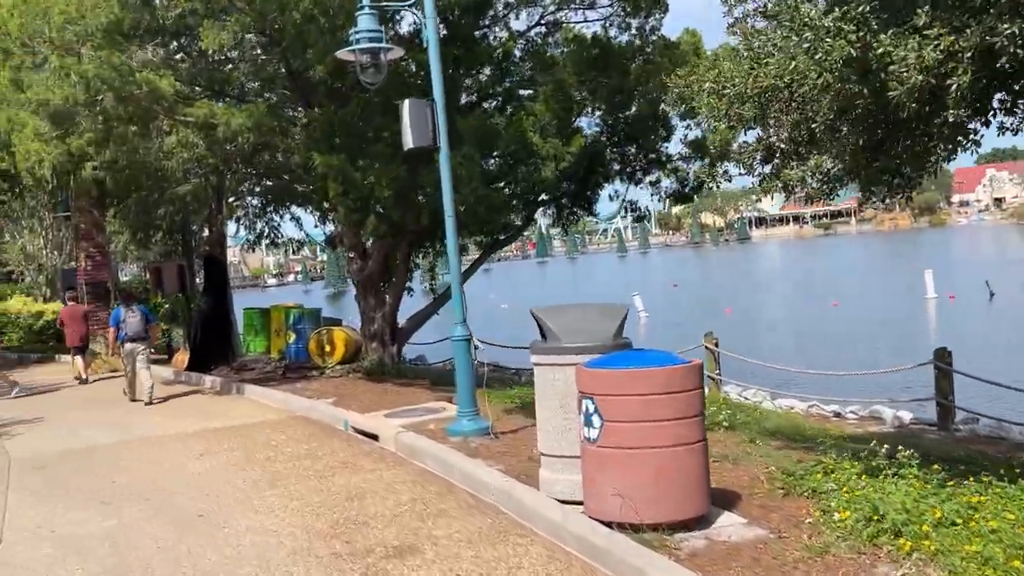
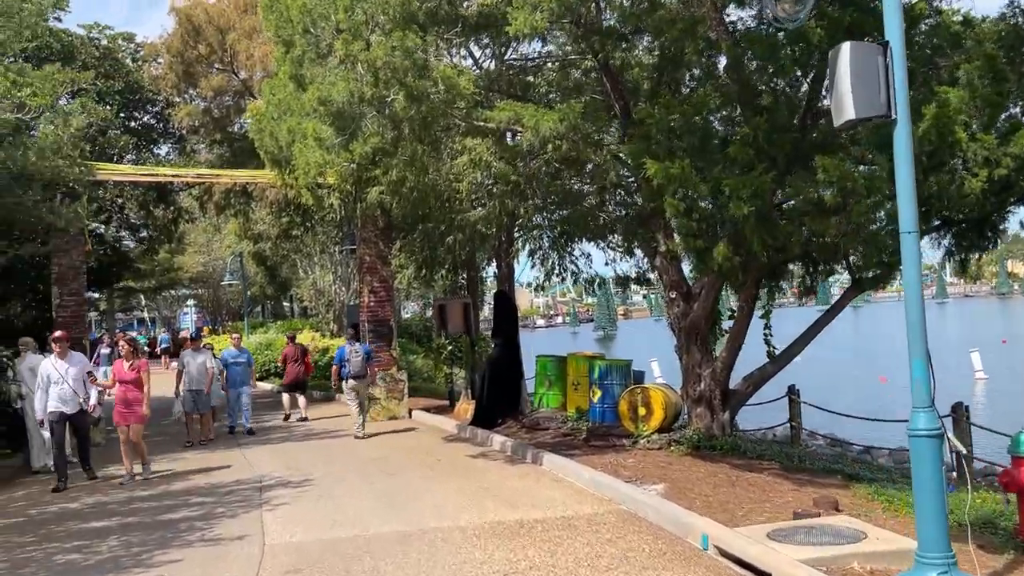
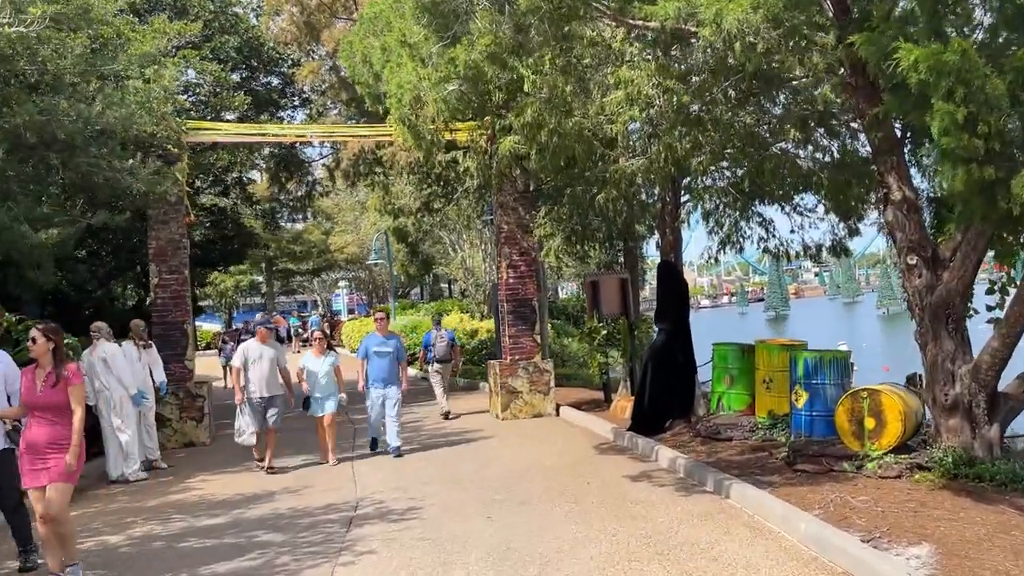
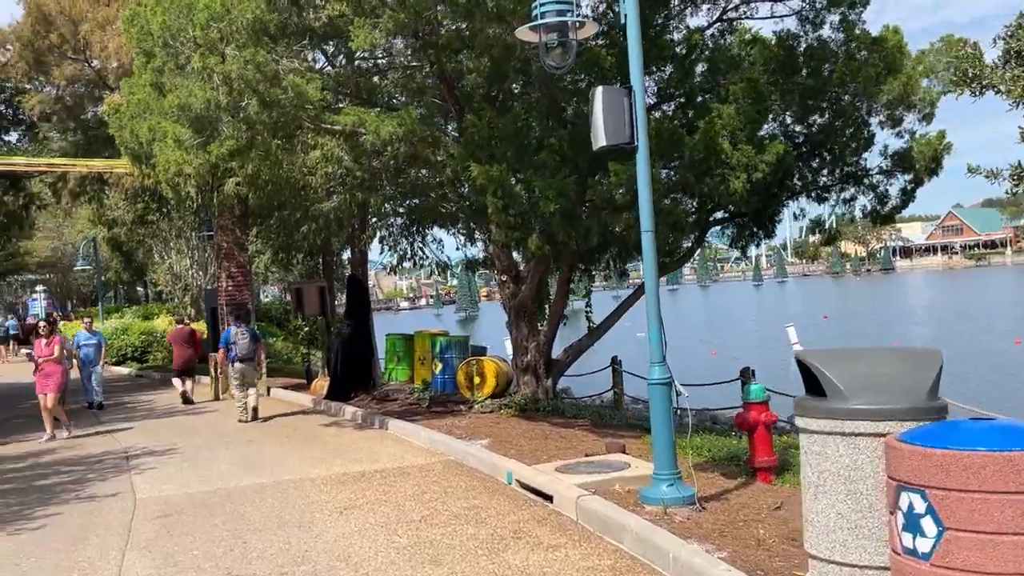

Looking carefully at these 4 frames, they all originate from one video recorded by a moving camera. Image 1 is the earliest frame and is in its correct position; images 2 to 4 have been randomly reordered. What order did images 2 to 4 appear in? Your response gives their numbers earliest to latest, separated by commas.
4, 2, 3
